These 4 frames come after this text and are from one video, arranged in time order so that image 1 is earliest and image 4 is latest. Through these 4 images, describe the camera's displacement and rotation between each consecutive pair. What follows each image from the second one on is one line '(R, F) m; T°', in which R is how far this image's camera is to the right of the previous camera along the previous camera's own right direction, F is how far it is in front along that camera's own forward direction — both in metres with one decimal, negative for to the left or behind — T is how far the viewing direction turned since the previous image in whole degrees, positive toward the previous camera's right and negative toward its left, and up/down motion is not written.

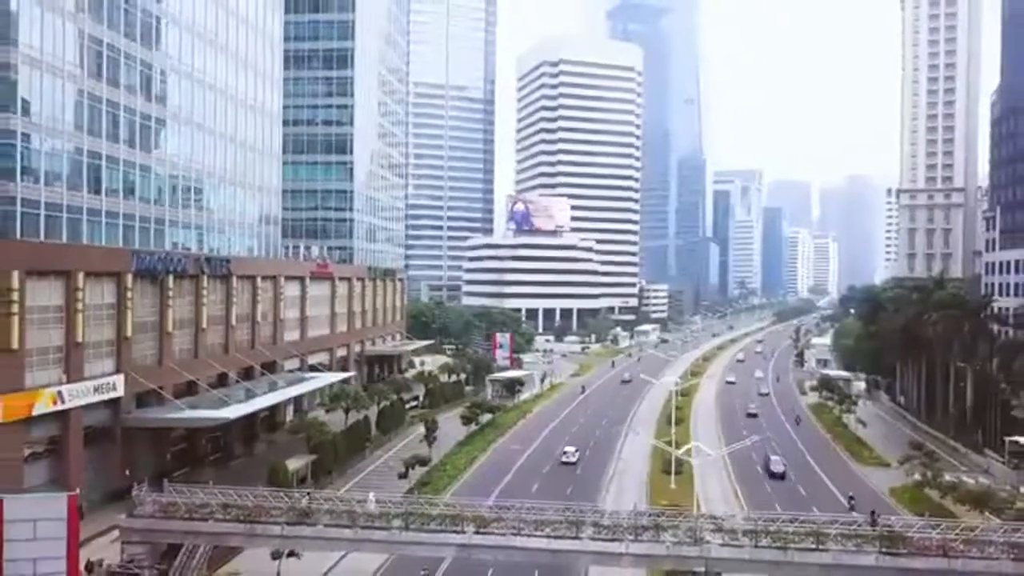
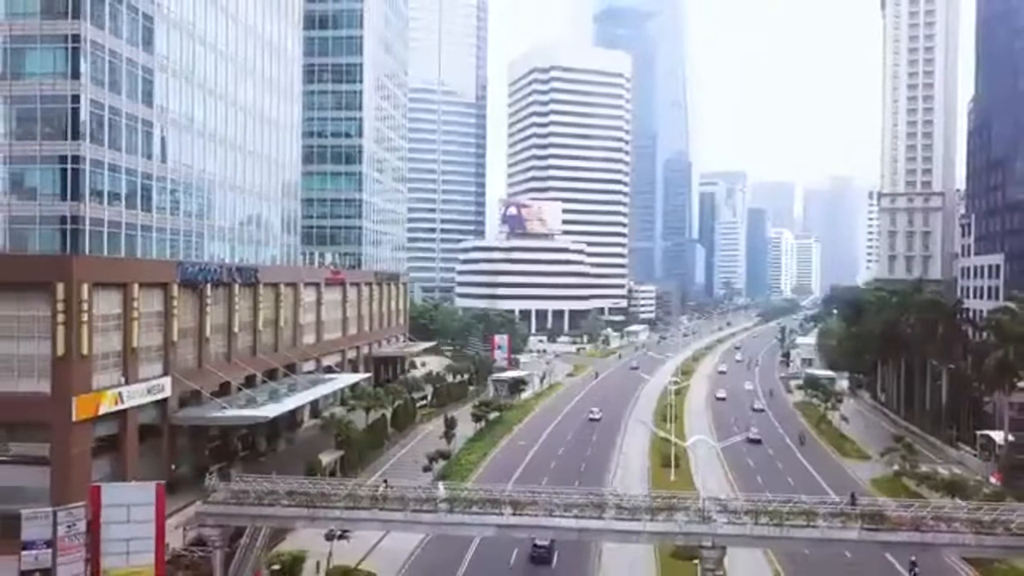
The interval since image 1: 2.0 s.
(-1.6, -4.5) m; +1°
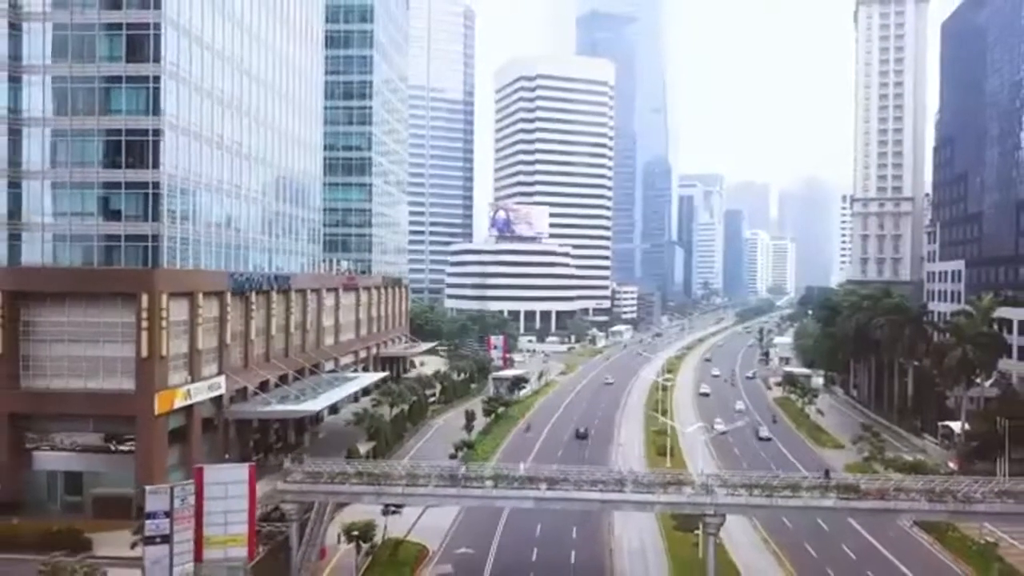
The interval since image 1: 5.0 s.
(-2.4, -6.7) m; +1°
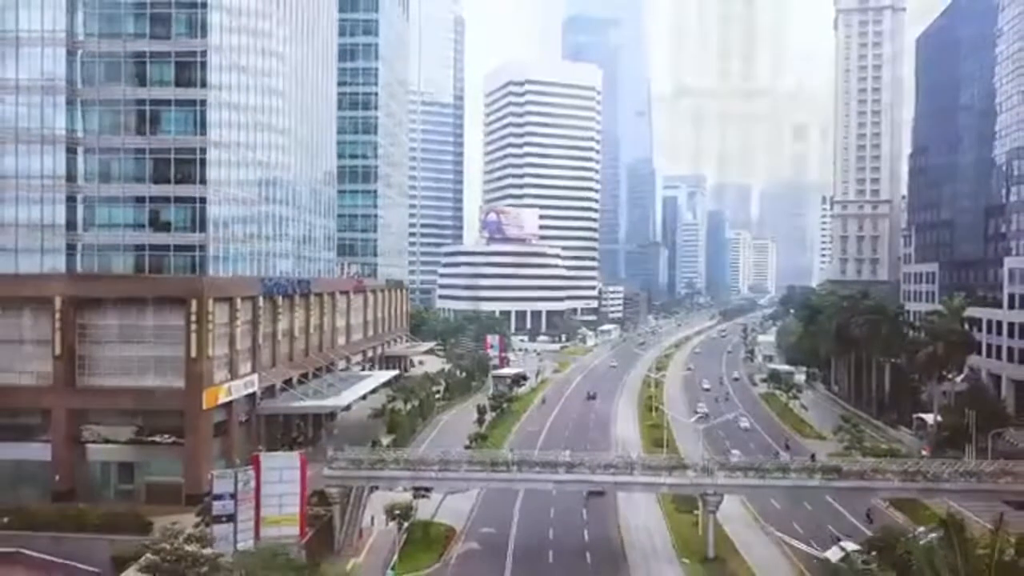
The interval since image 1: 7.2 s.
(-1.8, -5.1) m; +1°
